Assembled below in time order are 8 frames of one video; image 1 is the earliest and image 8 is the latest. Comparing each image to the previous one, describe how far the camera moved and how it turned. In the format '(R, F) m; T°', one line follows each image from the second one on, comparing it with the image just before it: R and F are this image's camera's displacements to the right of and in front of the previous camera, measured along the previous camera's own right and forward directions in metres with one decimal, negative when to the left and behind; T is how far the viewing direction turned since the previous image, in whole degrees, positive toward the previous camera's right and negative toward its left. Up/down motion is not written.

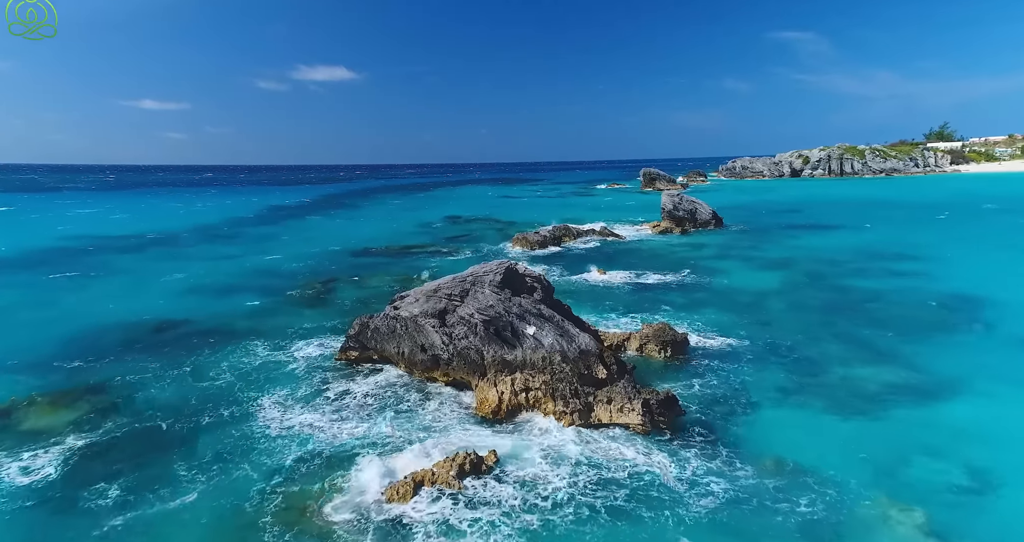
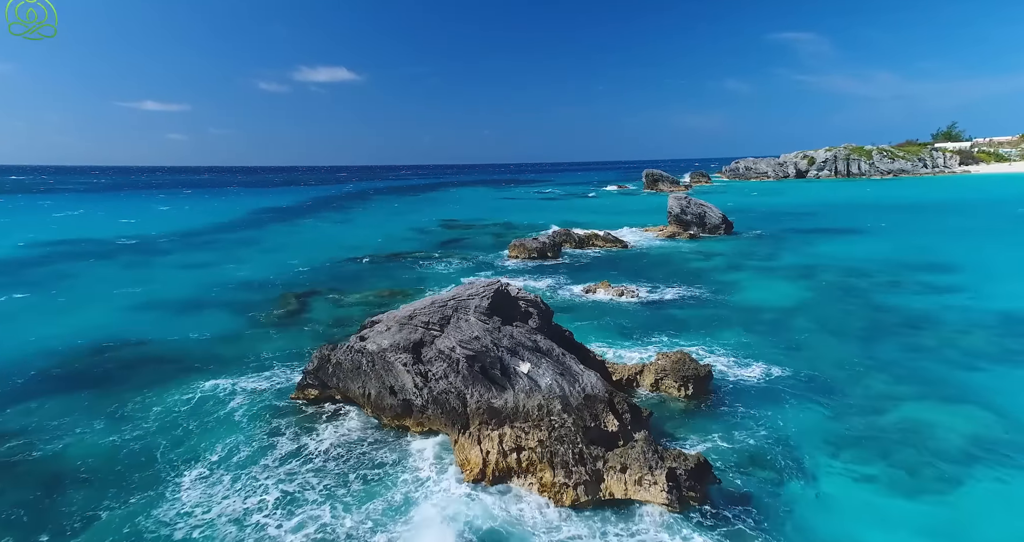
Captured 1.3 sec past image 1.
(+0.3, +3.1) m; 0°
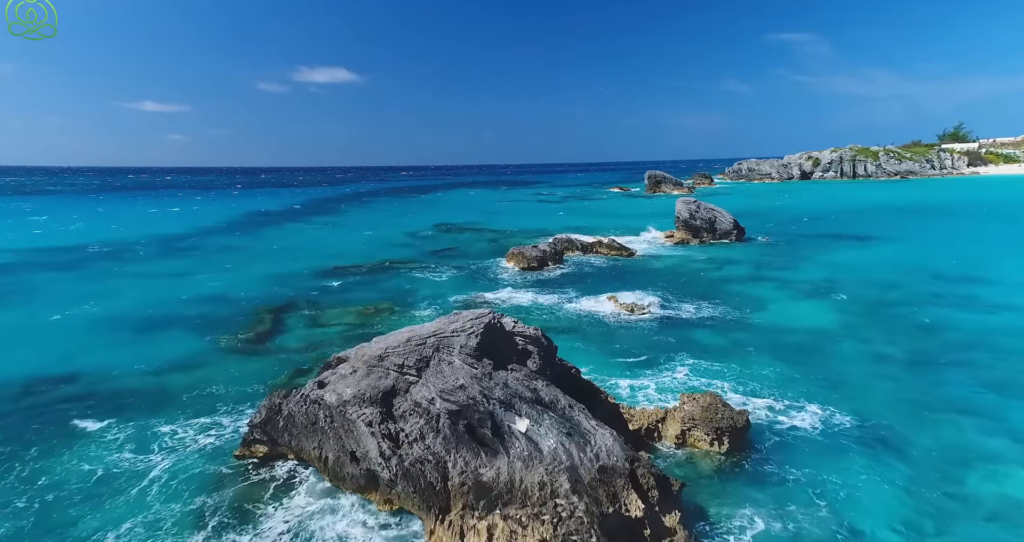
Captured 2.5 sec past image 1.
(+0.1, +2.9) m; 0°
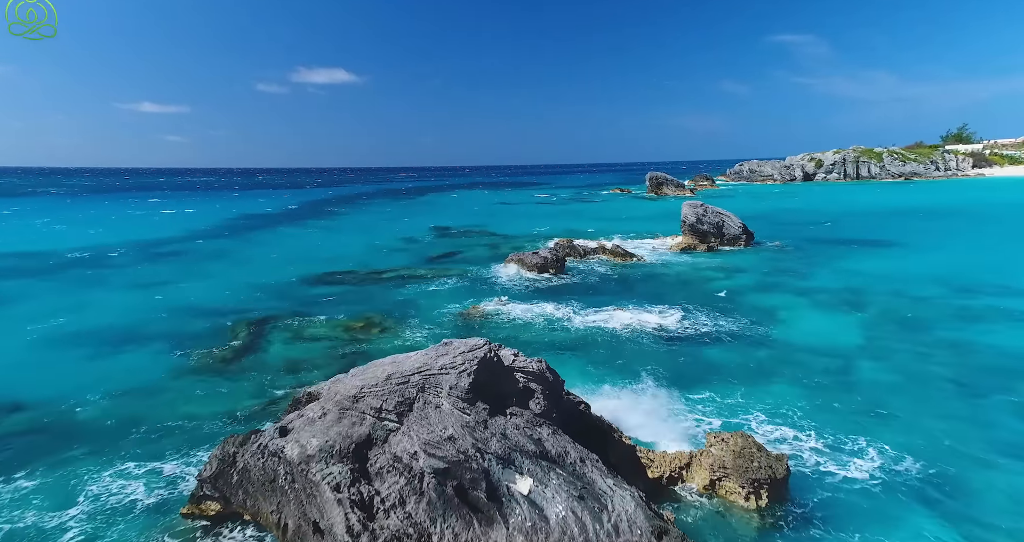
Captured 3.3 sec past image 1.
(0.0, +2.0) m; 0°
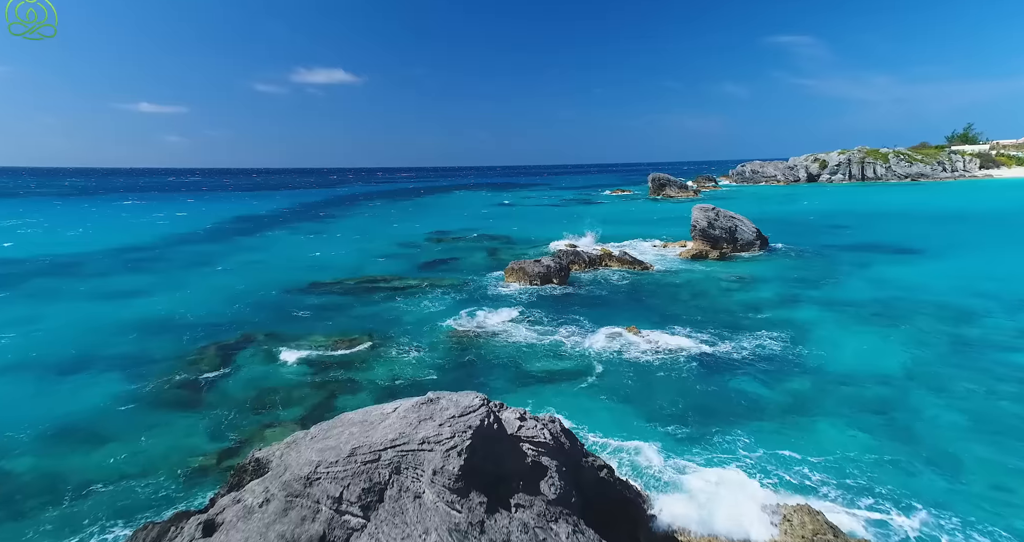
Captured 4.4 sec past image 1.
(-0.1, +2.6) m; 0°
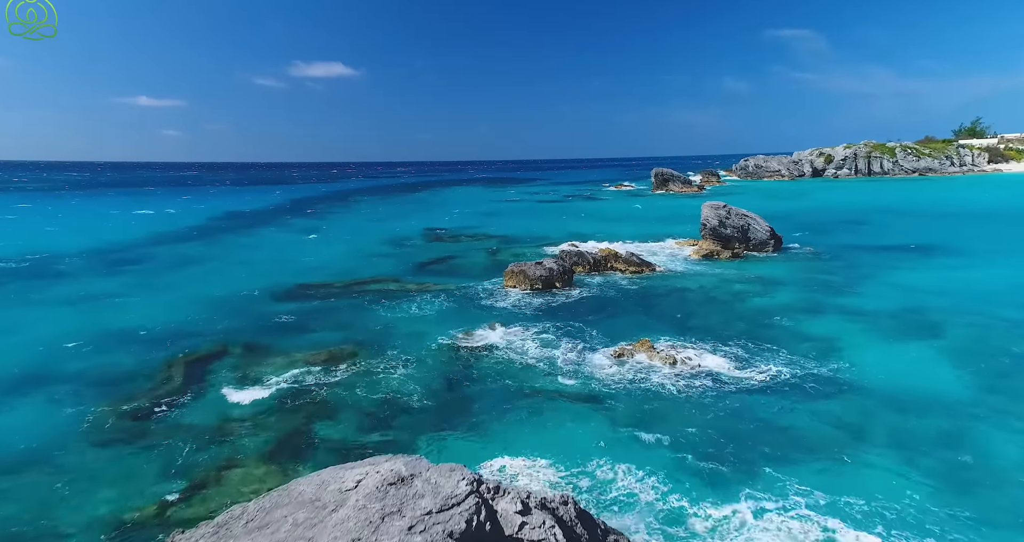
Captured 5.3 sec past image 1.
(0.0, +2.3) m; 0°
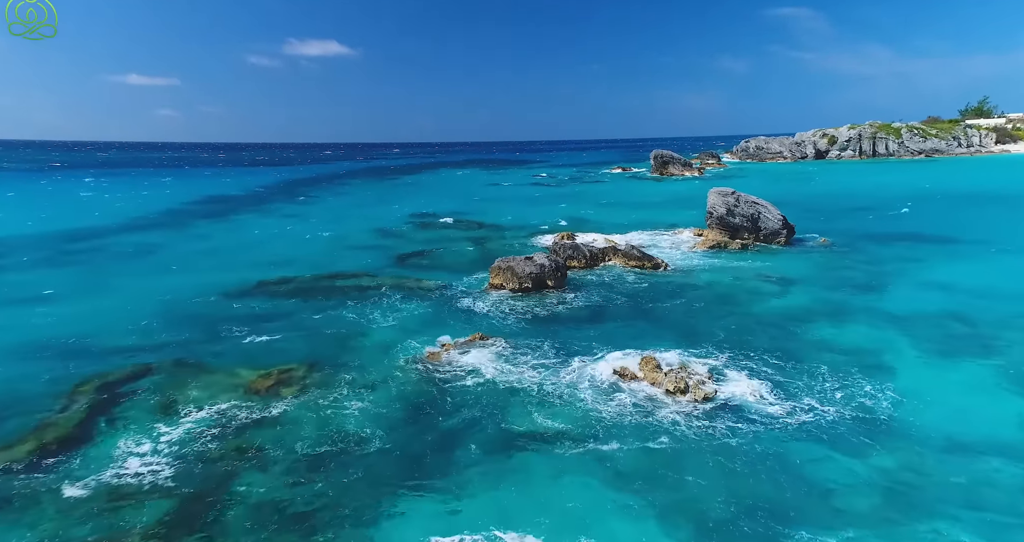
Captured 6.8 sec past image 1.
(+0.5, +3.3) m; 0°
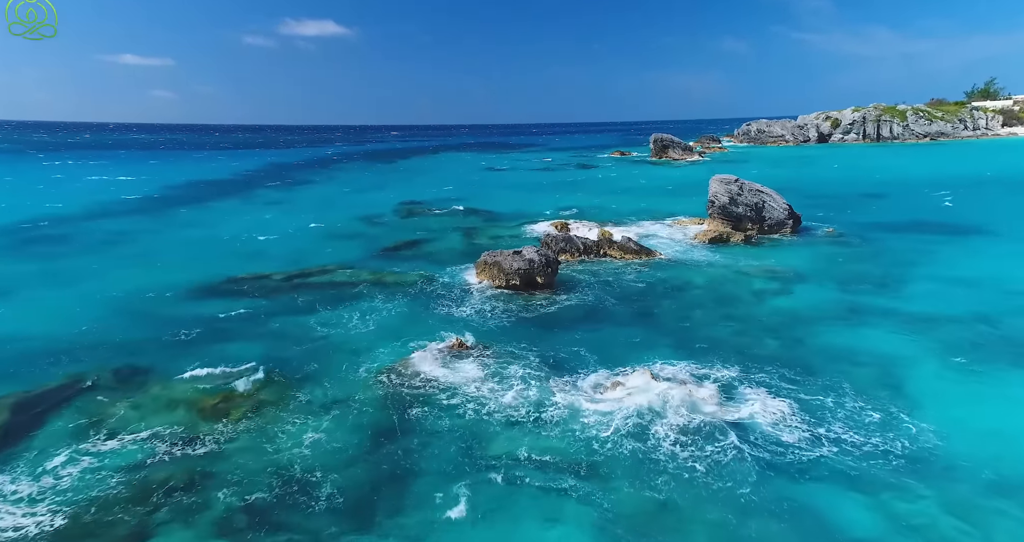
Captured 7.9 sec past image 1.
(+0.6, +2.0) m; 0°
